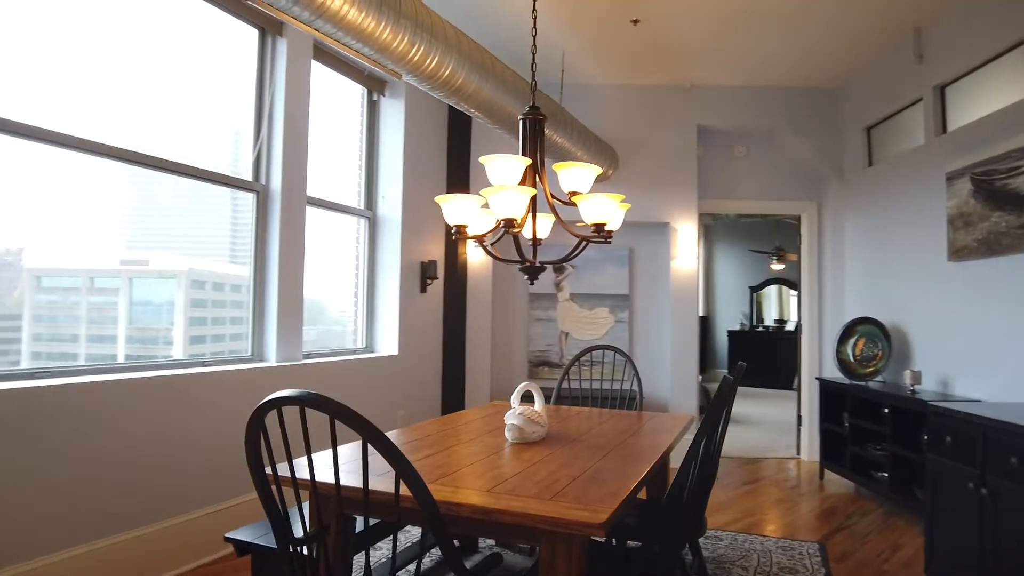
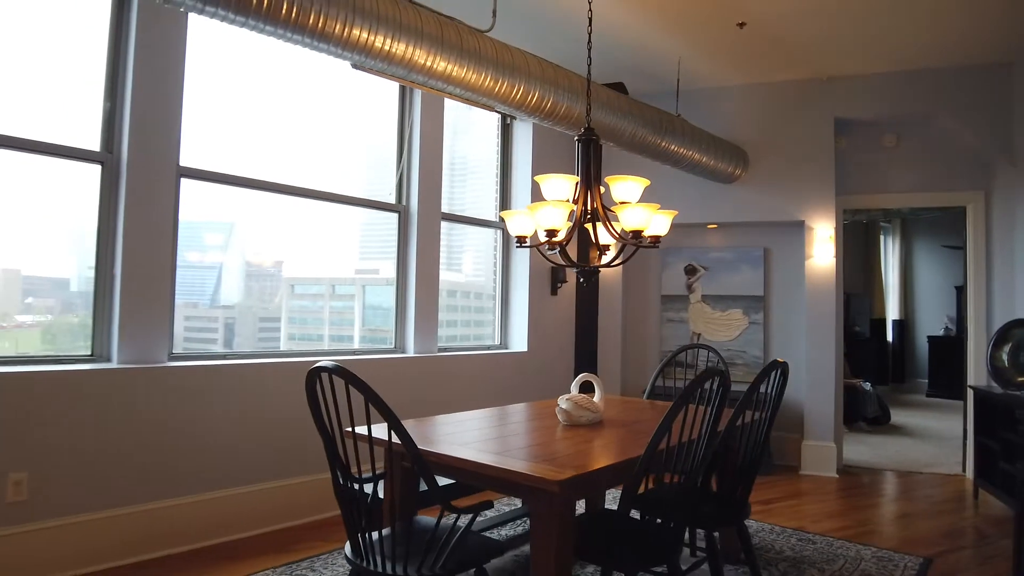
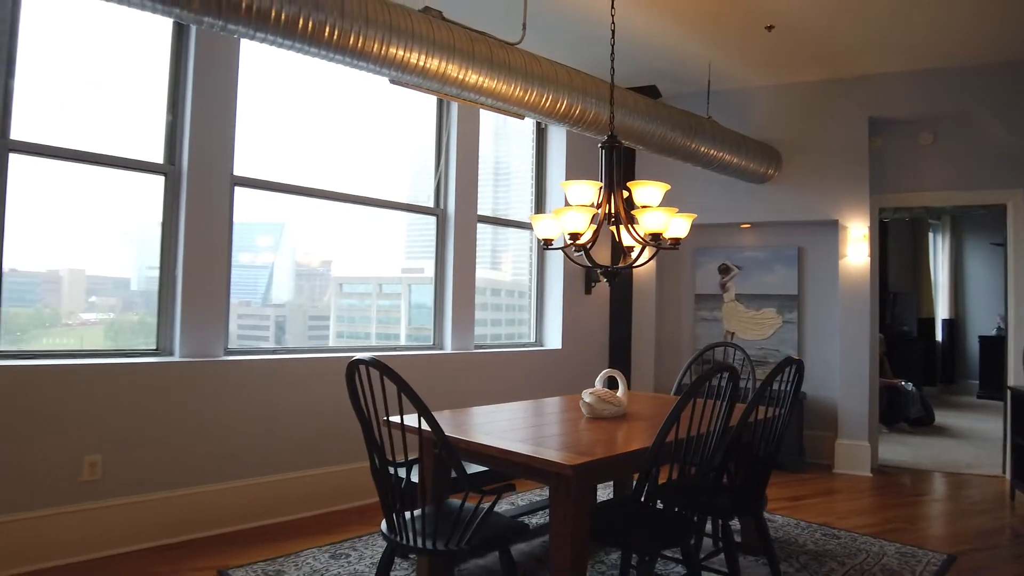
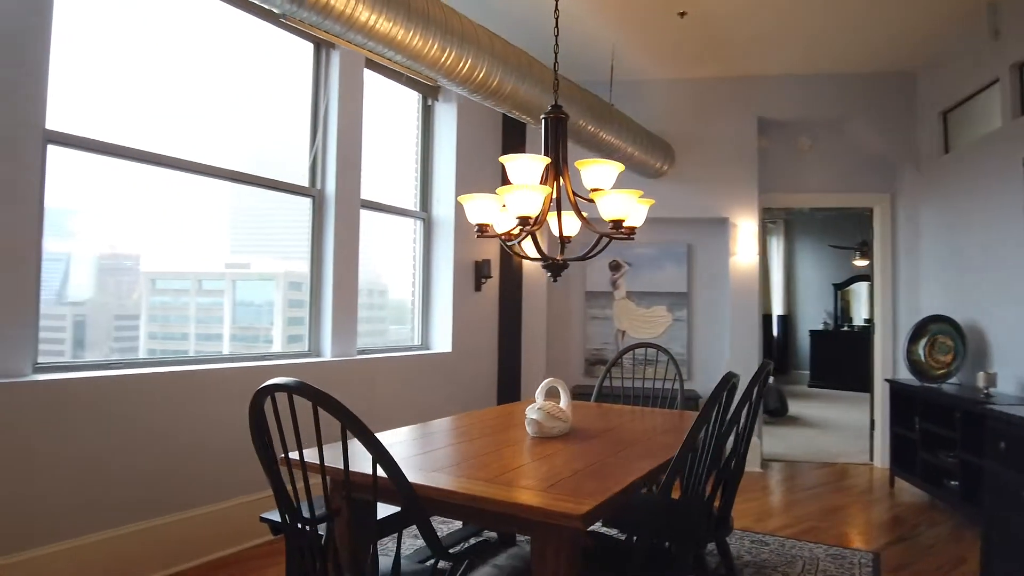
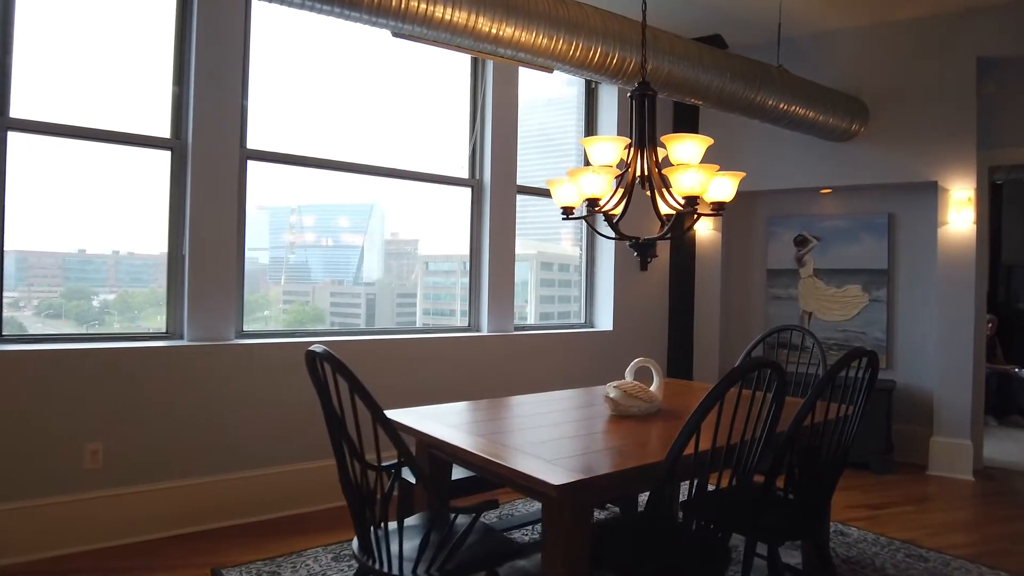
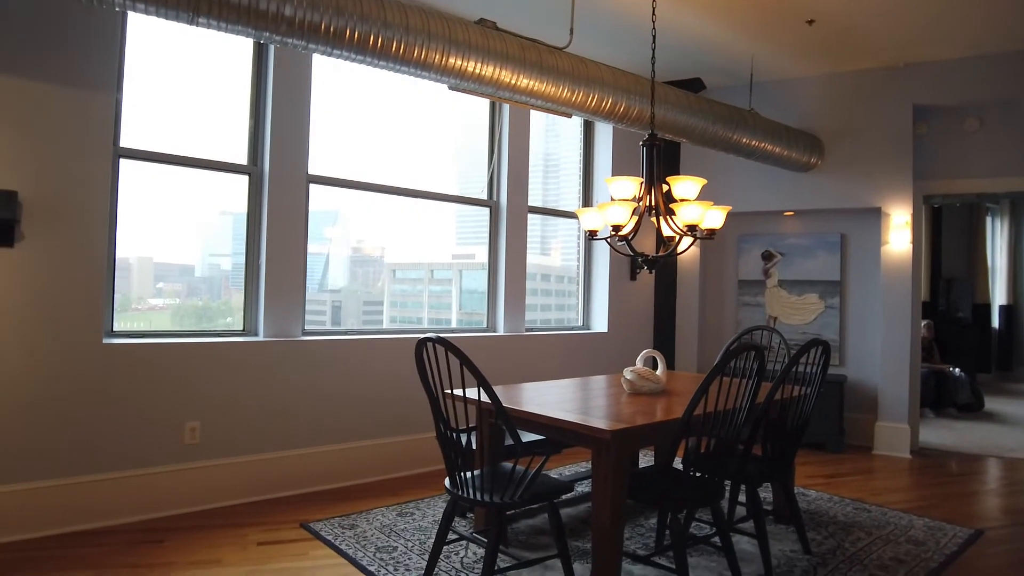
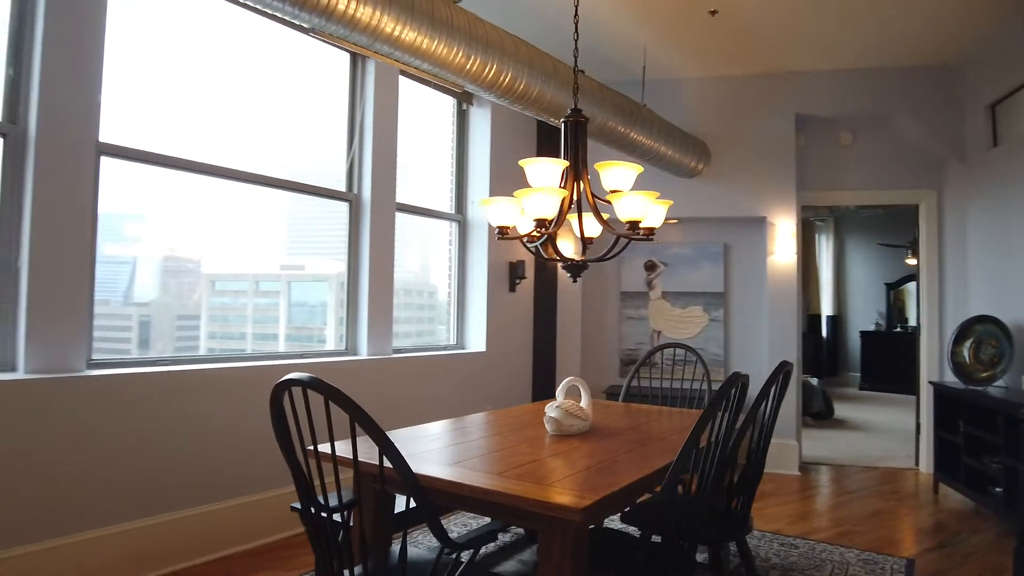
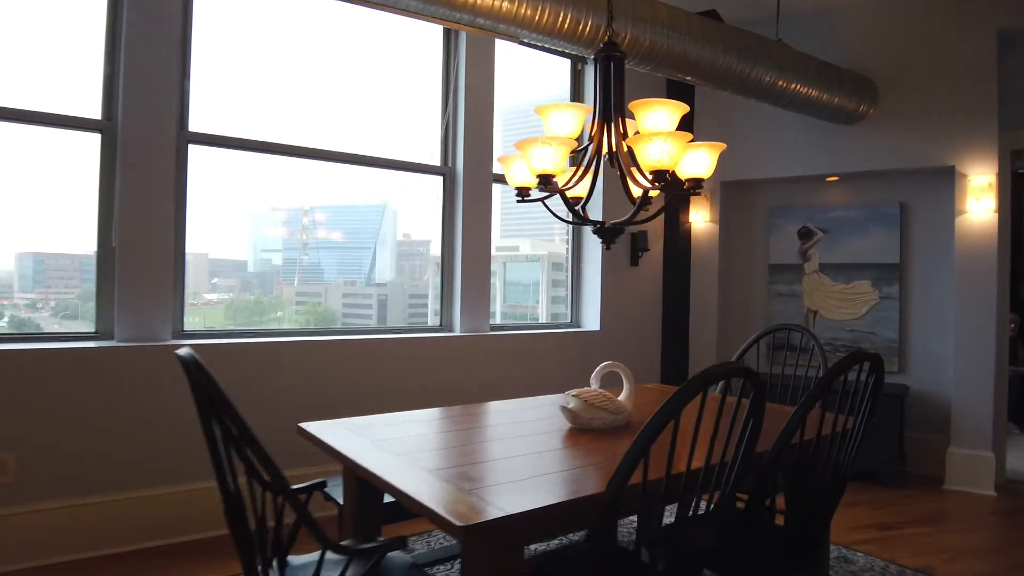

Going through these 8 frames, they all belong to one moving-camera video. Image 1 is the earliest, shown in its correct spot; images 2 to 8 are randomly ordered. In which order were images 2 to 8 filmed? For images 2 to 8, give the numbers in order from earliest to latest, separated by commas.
4, 7, 2, 3, 6, 5, 8
